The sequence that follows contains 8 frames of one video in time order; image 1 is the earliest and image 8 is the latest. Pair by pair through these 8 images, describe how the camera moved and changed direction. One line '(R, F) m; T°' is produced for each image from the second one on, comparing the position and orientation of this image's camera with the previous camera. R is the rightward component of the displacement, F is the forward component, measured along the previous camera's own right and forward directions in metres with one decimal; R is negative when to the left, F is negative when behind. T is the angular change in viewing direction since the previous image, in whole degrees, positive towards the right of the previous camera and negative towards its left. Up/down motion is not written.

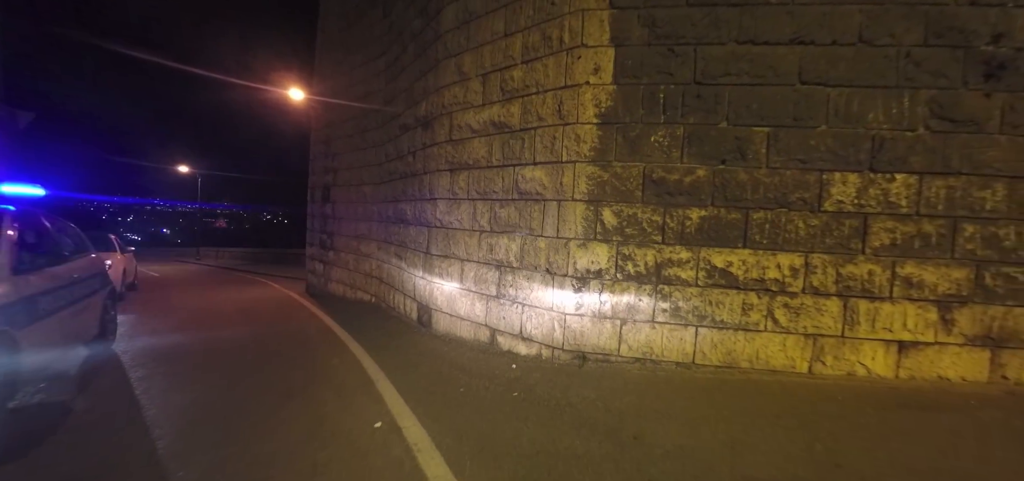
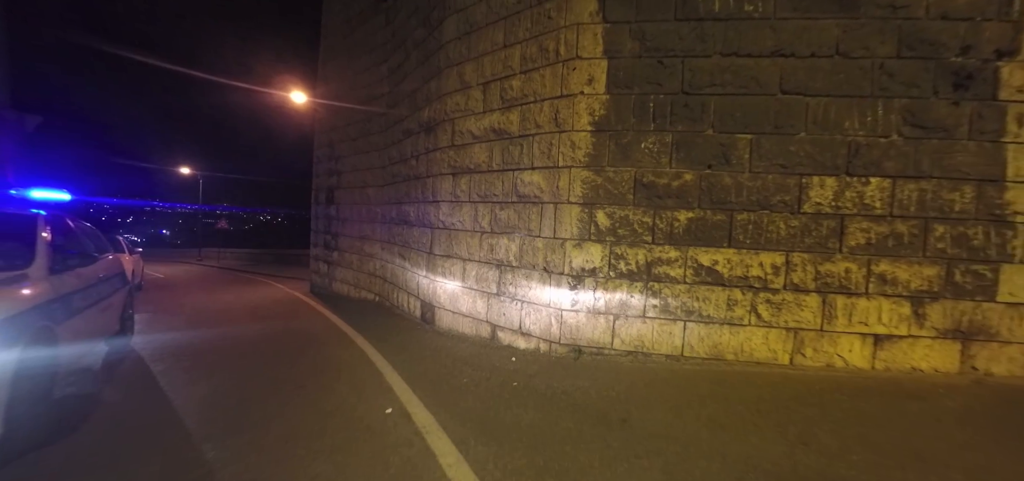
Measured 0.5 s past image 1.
(0.0, -0.2) m; 0°
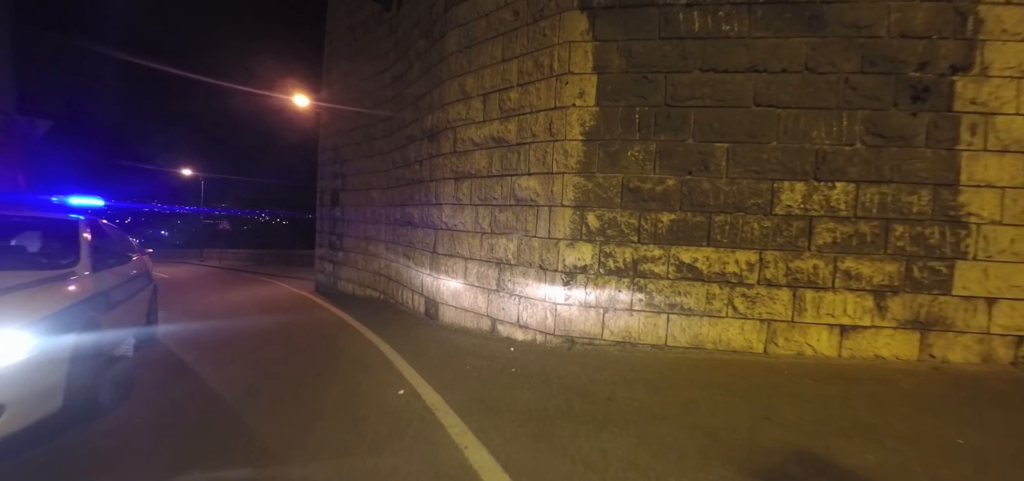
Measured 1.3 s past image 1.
(0.0, -0.4) m; 0°
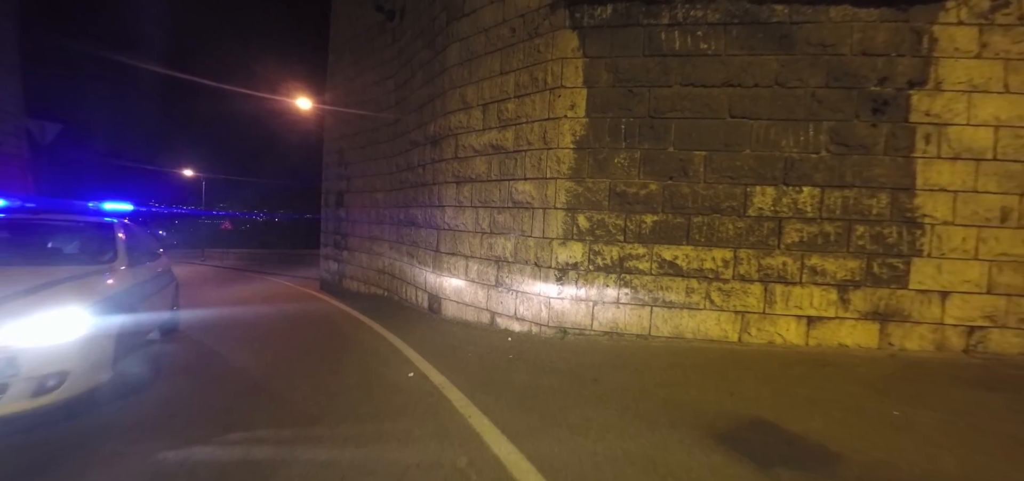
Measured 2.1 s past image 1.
(0.0, -0.4) m; 0°
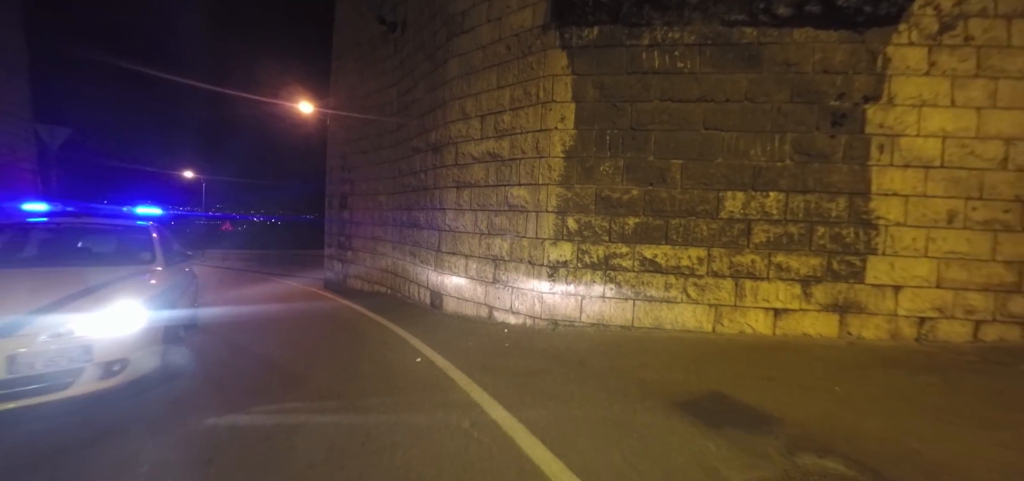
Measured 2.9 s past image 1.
(0.0, -0.5) m; 0°
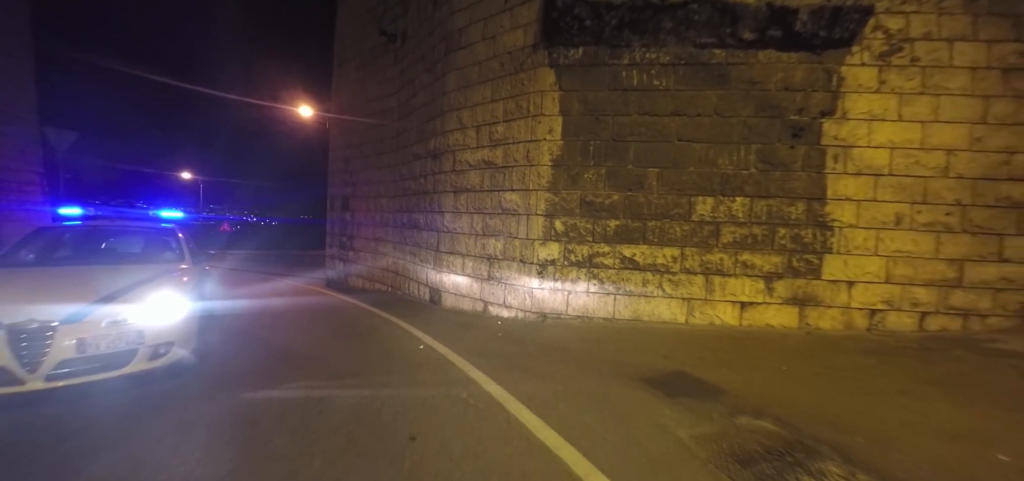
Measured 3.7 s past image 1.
(0.0, -0.5) m; +1°
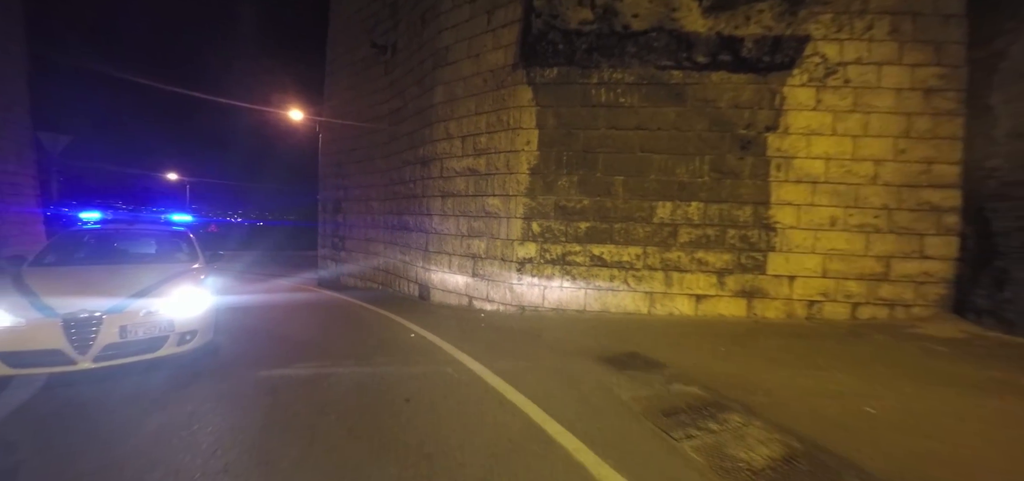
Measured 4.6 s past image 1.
(+0.1, -0.6) m; +2°
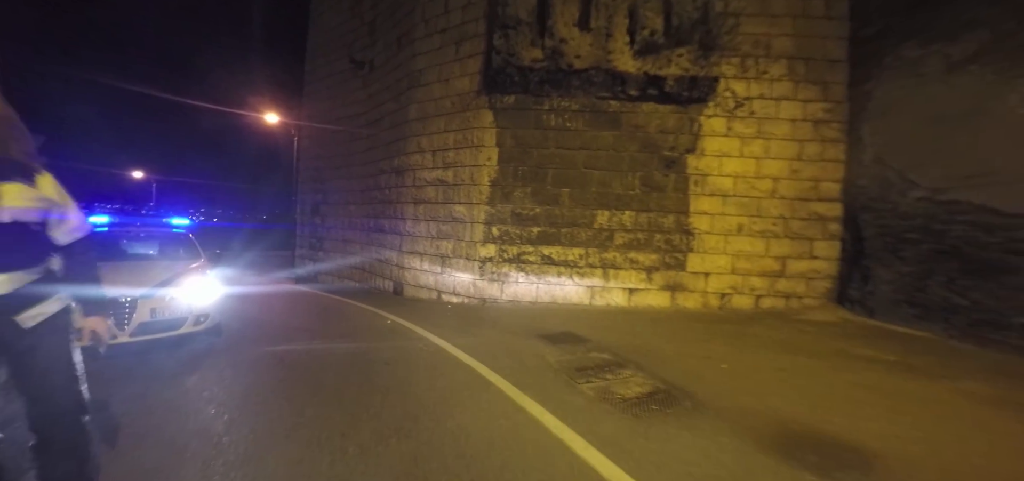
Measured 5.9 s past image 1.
(+0.2, -1.1) m; +4°
